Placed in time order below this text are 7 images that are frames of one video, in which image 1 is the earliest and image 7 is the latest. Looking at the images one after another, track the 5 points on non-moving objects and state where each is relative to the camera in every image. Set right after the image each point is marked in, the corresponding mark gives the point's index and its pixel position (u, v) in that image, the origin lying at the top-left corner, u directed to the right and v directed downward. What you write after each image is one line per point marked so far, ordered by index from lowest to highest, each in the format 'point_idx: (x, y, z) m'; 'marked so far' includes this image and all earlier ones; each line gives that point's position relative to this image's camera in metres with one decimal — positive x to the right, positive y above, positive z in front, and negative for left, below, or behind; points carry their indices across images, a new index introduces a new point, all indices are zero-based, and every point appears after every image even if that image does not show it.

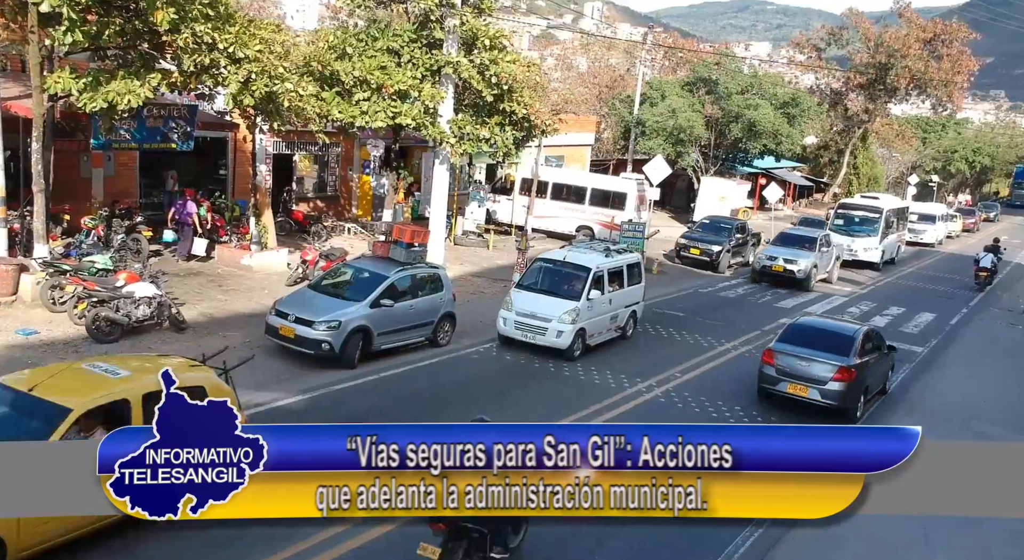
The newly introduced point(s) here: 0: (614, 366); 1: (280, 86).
0: (+1.8, -1.5, +15.3) m
1: (-4.1, +3.4, +14.7) m
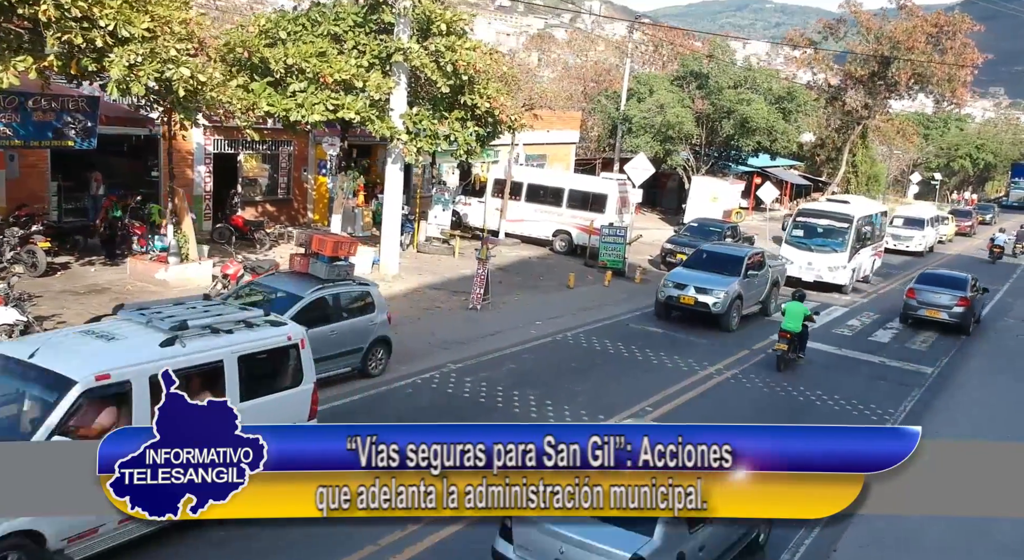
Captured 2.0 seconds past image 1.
0: (+0.9, -1.8, +13.0) m
1: (-5.0, +3.1, +12.5) m
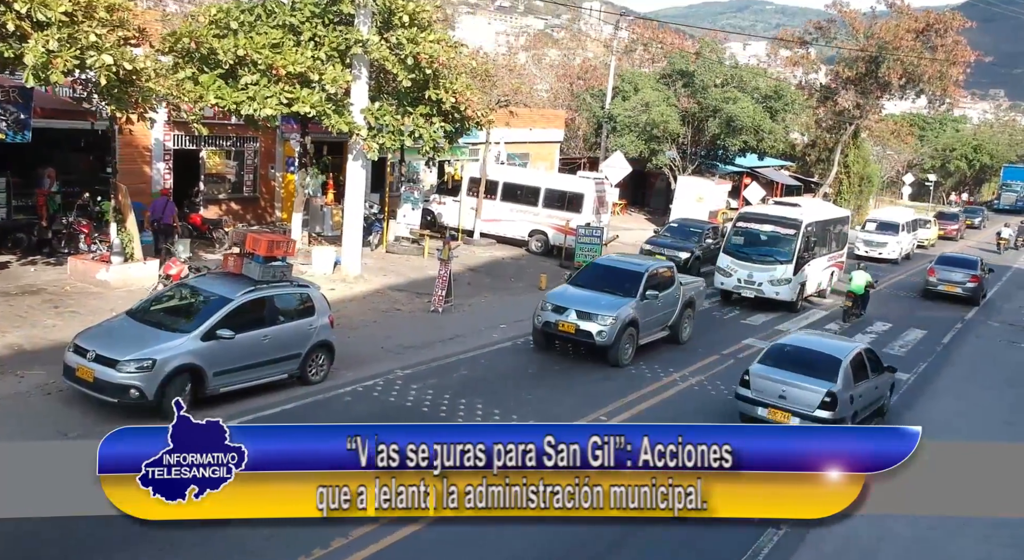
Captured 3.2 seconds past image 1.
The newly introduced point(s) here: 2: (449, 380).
0: (+0.1, -1.8, +12.3) m
1: (-5.8, +3.1, +11.8) m
2: (-1.0, -1.6, +13.4) m
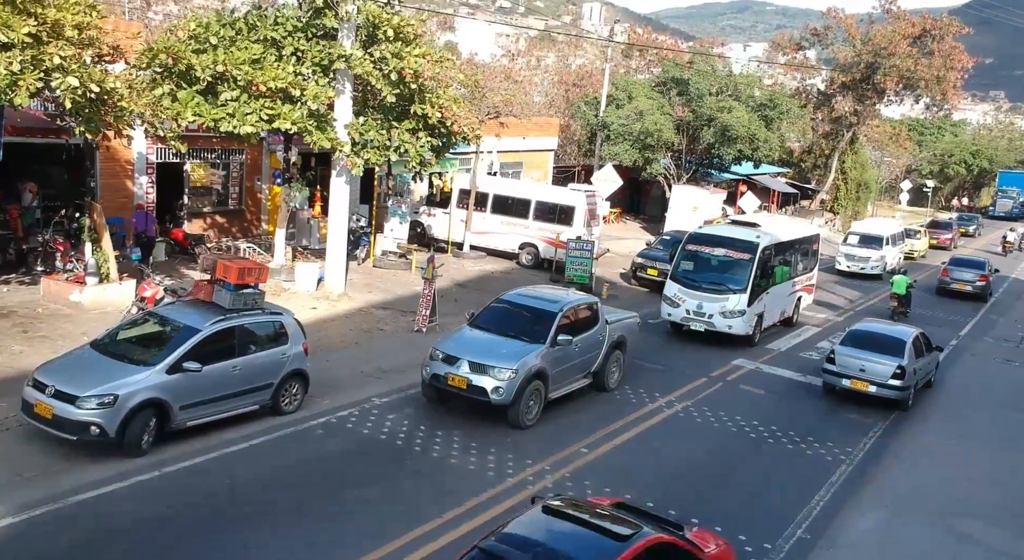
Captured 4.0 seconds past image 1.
0: (-0.2, -2.2, +12.0) m
1: (-6.1, +2.7, +11.5) m
2: (-1.3, -2.0, +13.0) m
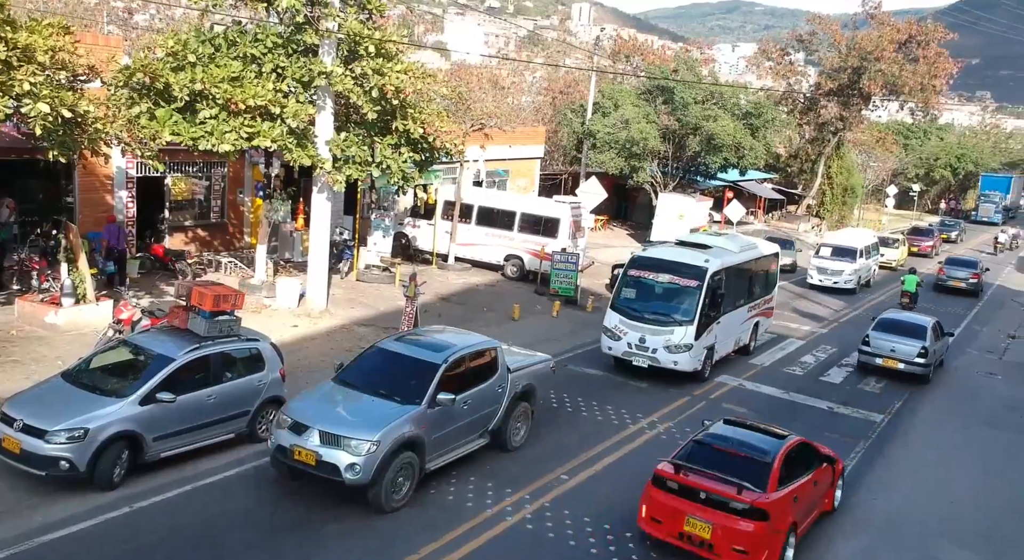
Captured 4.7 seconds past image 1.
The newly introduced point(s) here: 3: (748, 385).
0: (-0.5, -2.6, +11.9) m
1: (-6.4, +2.3, +11.3) m
2: (-1.6, -2.3, +12.9) m
3: (+4.8, -2.2, +17.4) m
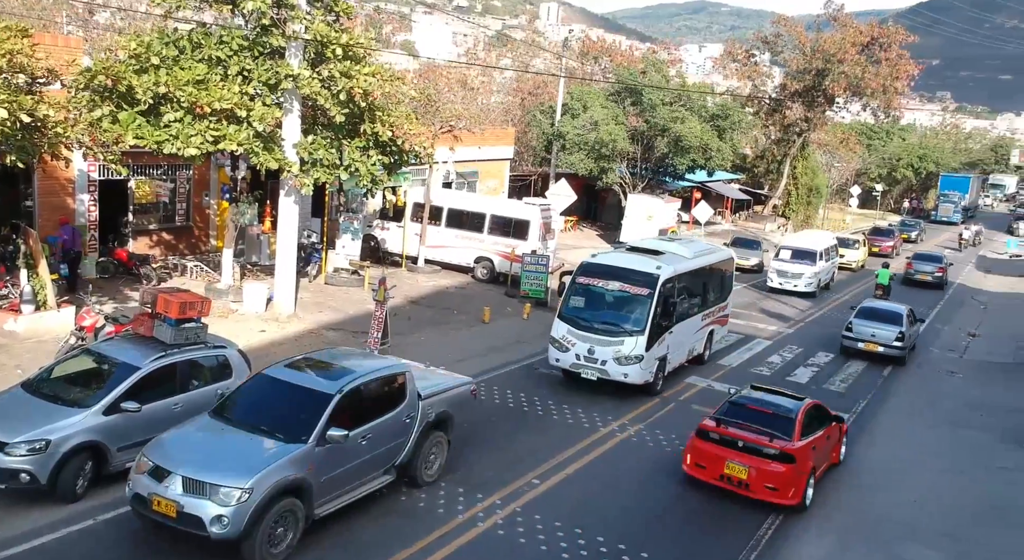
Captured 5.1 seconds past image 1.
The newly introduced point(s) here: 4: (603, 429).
0: (-0.9, -2.7, +11.9) m
1: (-6.8, +2.2, +11.1) m
2: (-2.1, -2.4, +12.9) m
3: (+4.2, -2.2, +17.6) m
4: (+1.5, -2.5, +14.4) m
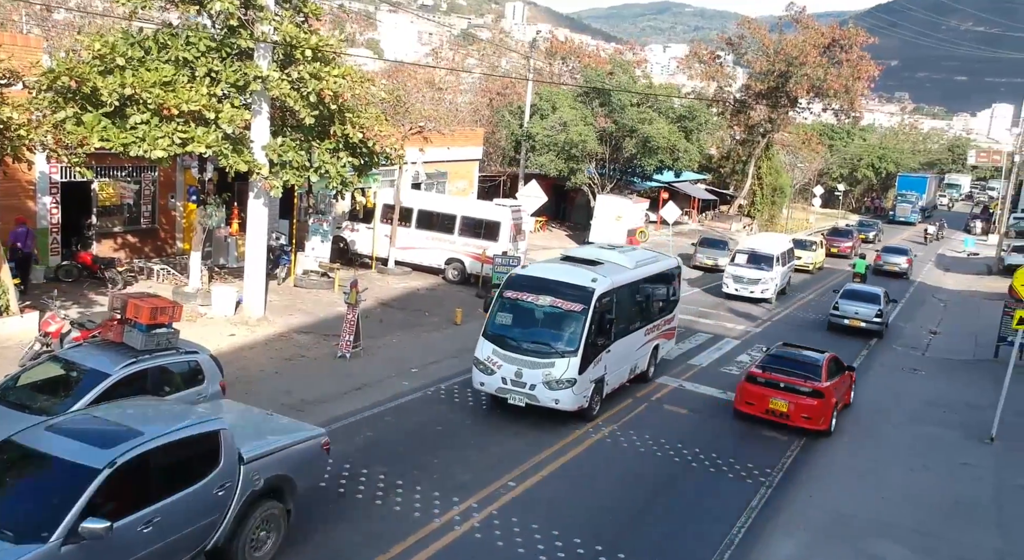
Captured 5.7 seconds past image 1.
0: (-1.2, -2.7, +11.9) m
1: (-7.1, +2.1, +10.8) m
2: (-2.4, -2.5, +12.8) m
3: (+3.7, -2.2, +17.8) m
4: (+1.1, -2.5, +14.5) m
